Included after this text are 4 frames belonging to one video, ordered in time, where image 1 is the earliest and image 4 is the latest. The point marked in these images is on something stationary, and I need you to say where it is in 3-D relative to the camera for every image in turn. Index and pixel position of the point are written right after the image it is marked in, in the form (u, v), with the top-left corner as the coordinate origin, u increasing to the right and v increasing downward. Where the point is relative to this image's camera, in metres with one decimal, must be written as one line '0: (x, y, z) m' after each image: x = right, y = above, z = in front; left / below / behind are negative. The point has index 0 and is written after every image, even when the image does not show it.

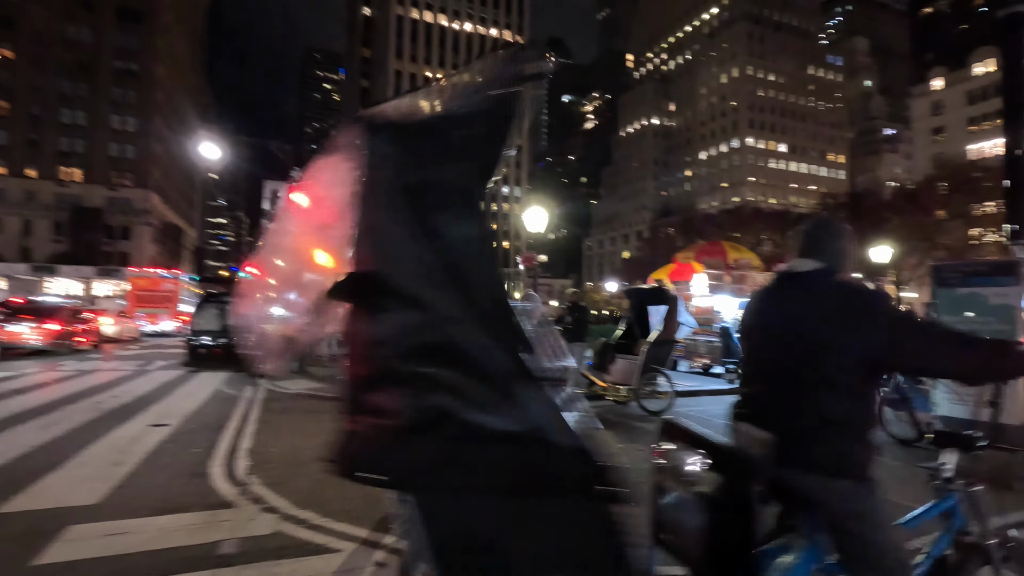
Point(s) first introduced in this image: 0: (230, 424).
0: (-4.6, -2.2, +8.7) m
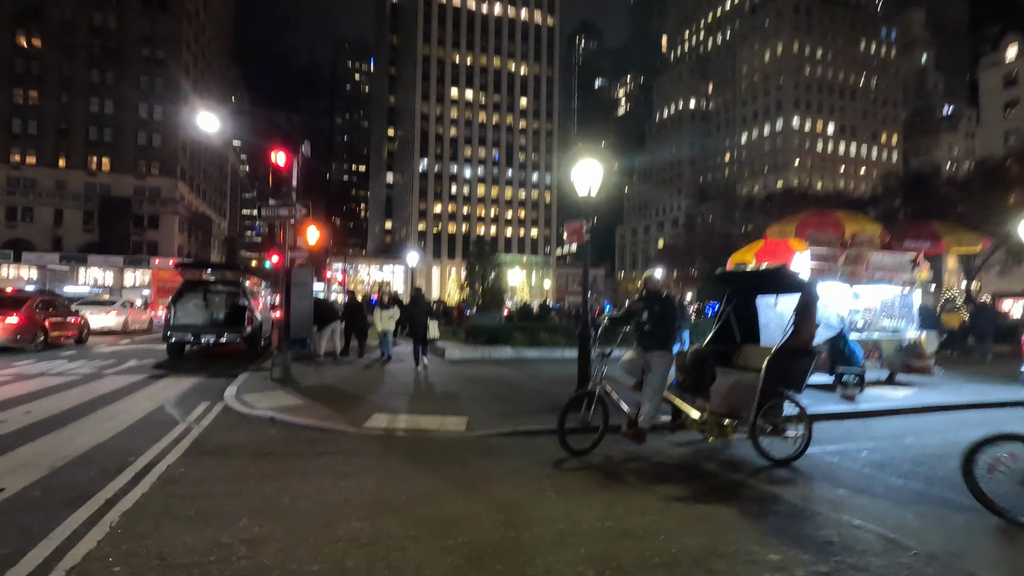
0: (-4.1, -2.0, +5.4) m
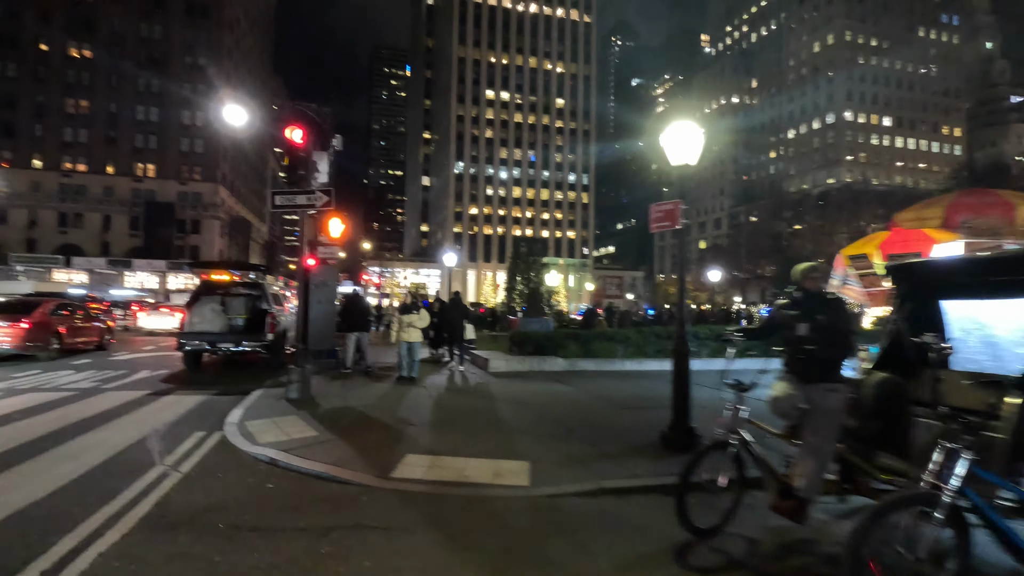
0: (-3.3, -2.0, +3.4) m
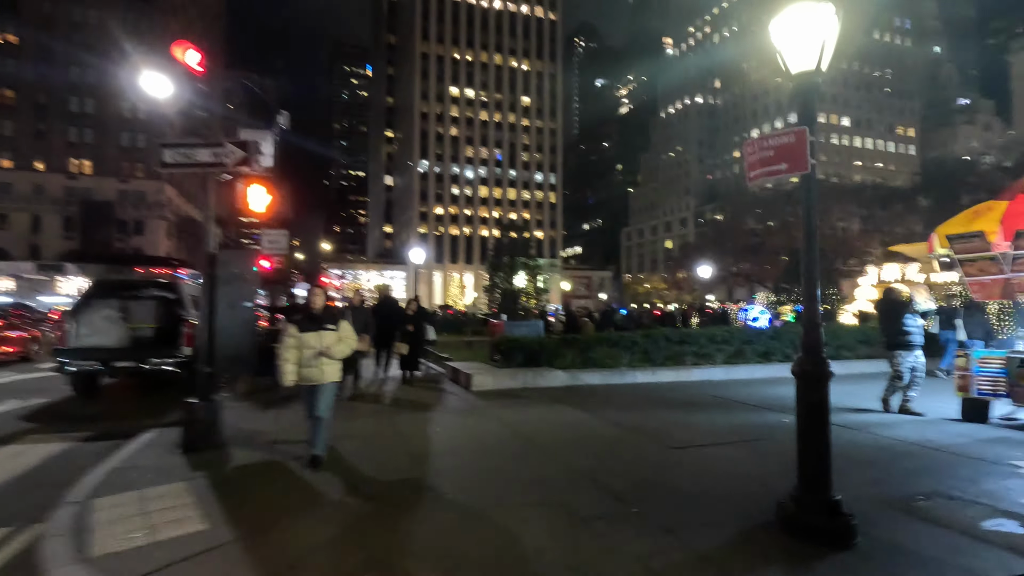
0: (-2.9, -1.9, +0.2) m
